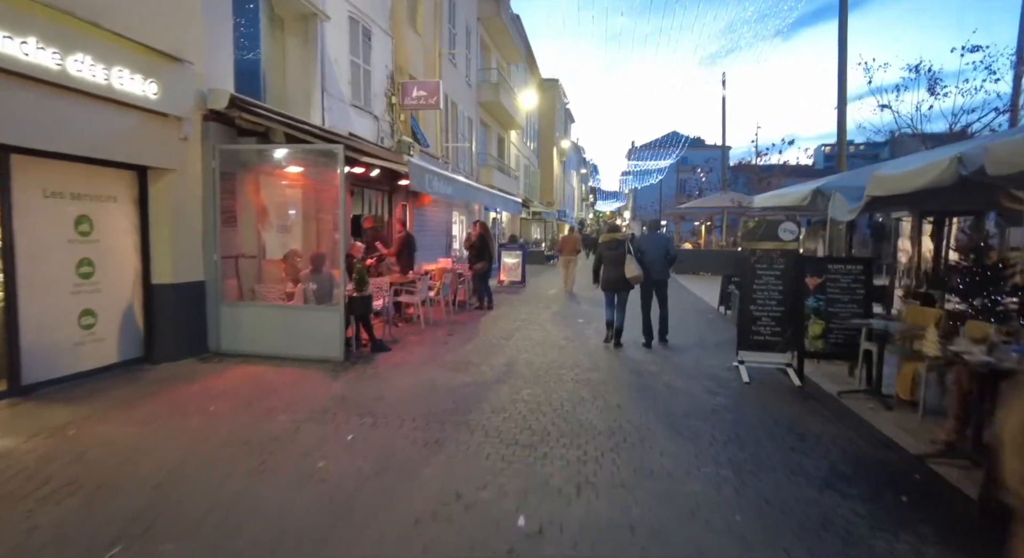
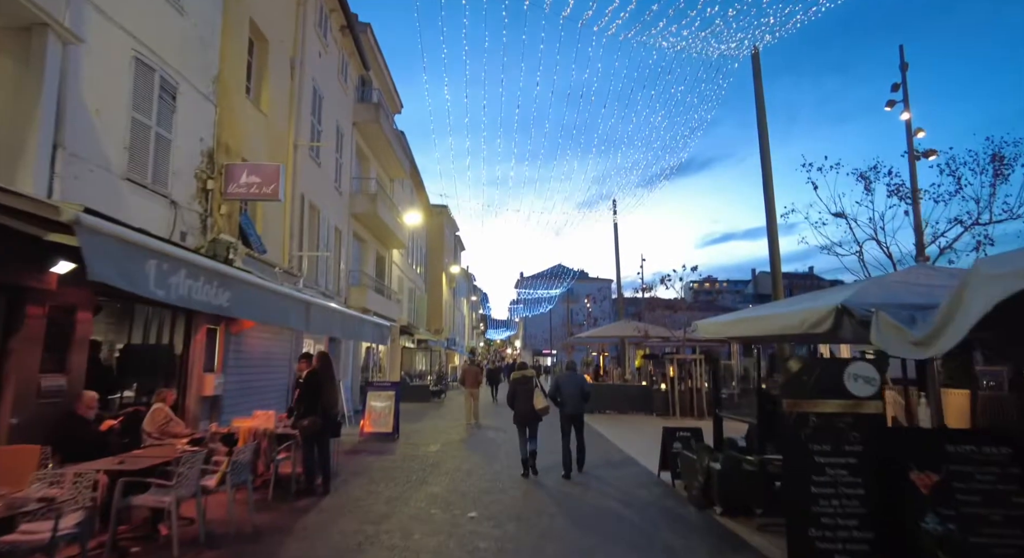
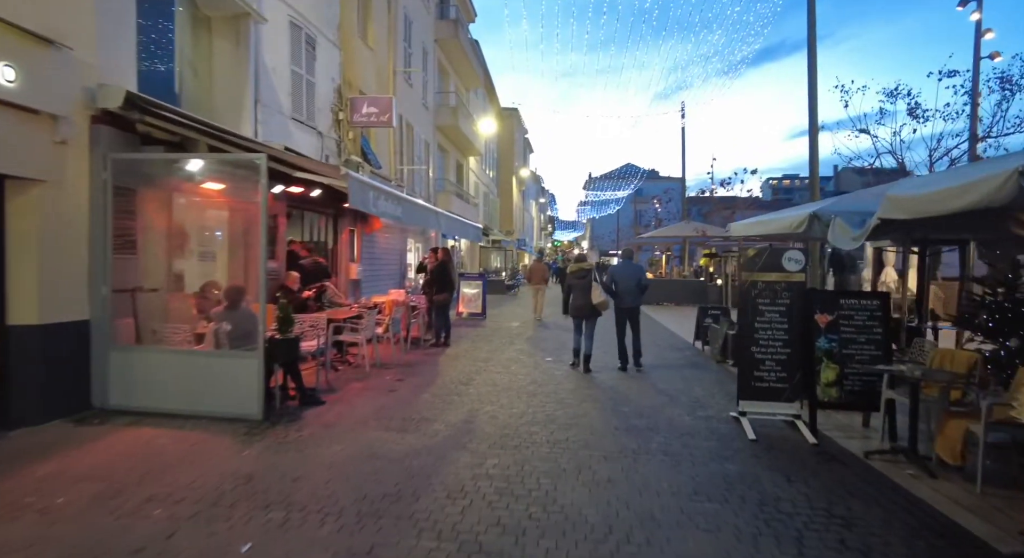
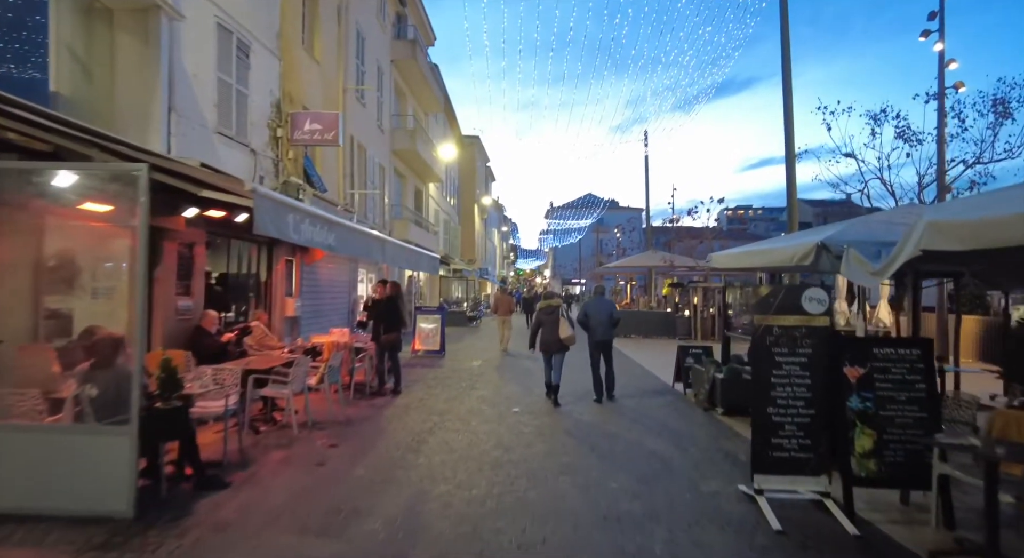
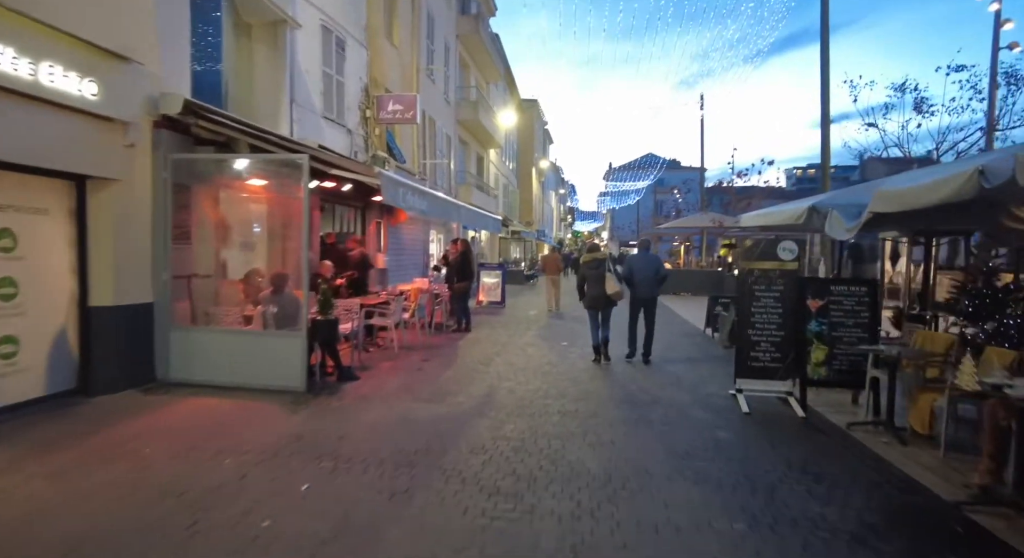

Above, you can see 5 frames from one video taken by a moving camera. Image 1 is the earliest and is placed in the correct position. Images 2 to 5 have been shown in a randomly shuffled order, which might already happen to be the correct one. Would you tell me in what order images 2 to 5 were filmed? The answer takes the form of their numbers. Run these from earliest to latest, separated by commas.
5, 3, 4, 2
